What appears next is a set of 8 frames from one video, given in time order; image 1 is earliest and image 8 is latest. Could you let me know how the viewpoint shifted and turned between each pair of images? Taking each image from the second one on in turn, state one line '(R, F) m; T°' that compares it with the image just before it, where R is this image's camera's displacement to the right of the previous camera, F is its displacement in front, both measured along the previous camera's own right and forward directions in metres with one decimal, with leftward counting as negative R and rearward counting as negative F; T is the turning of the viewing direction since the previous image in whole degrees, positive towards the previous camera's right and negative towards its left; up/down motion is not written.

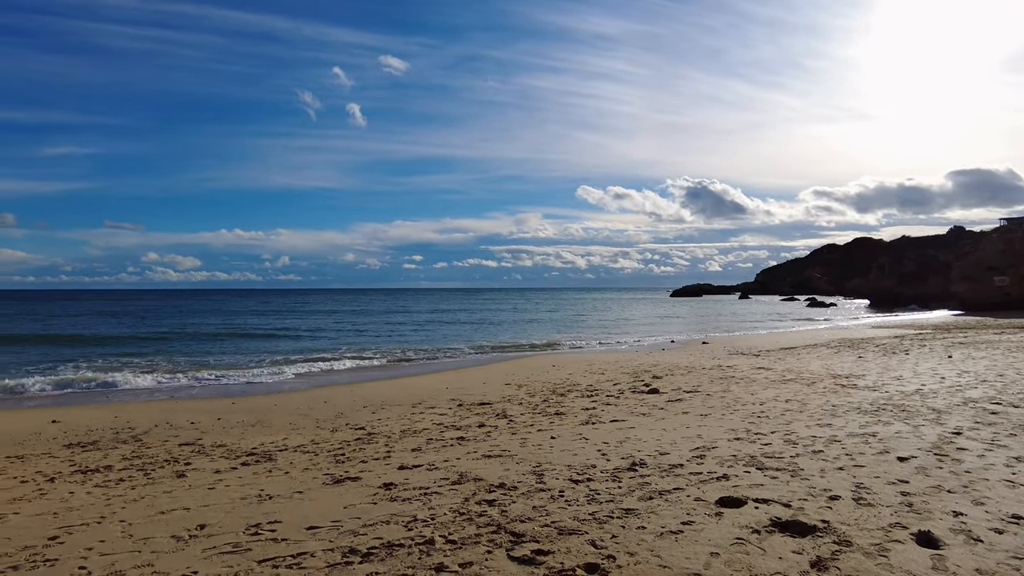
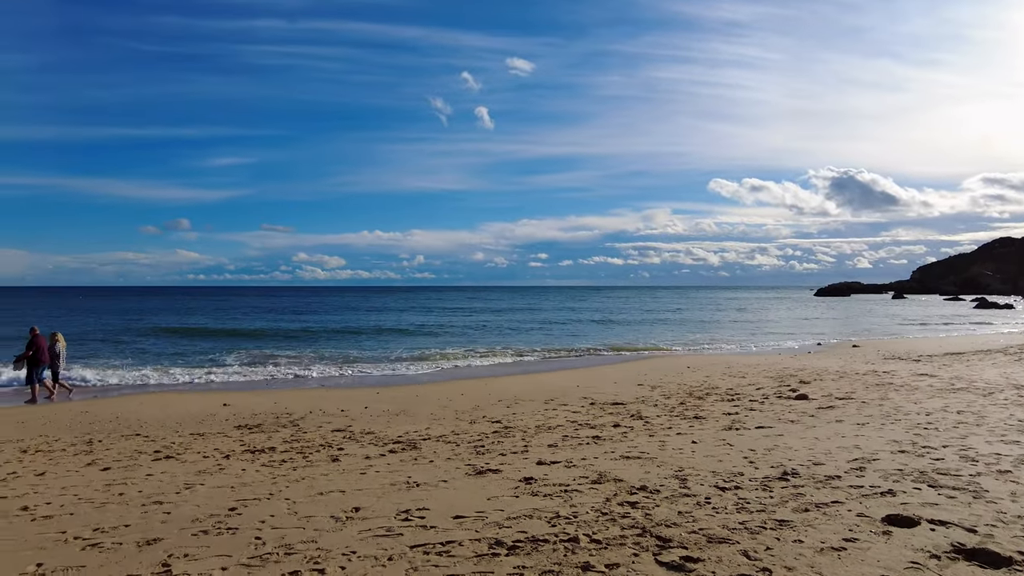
(-0.1, 0.0) m; -11°
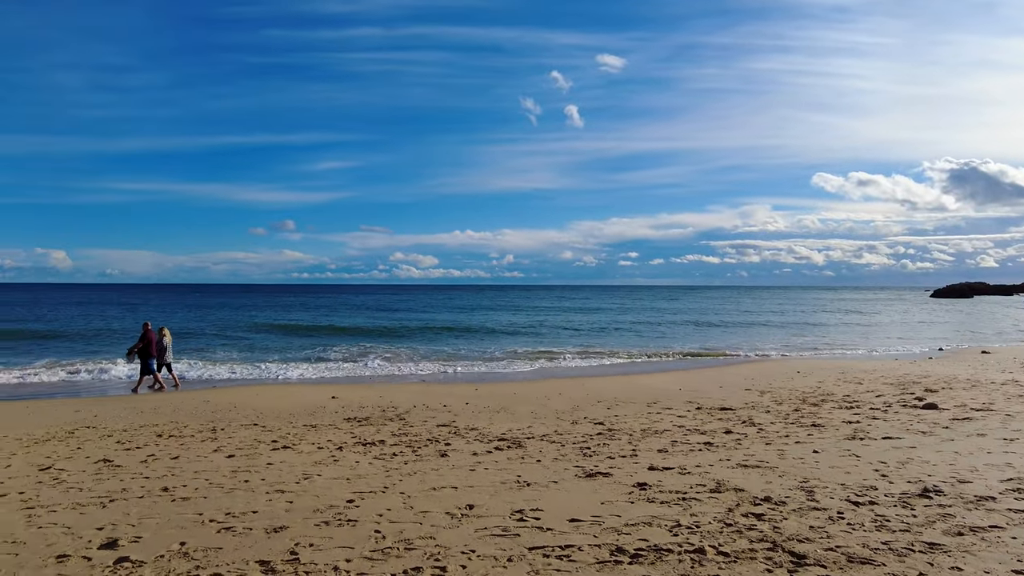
(-0.2, +0.1) m; -8°
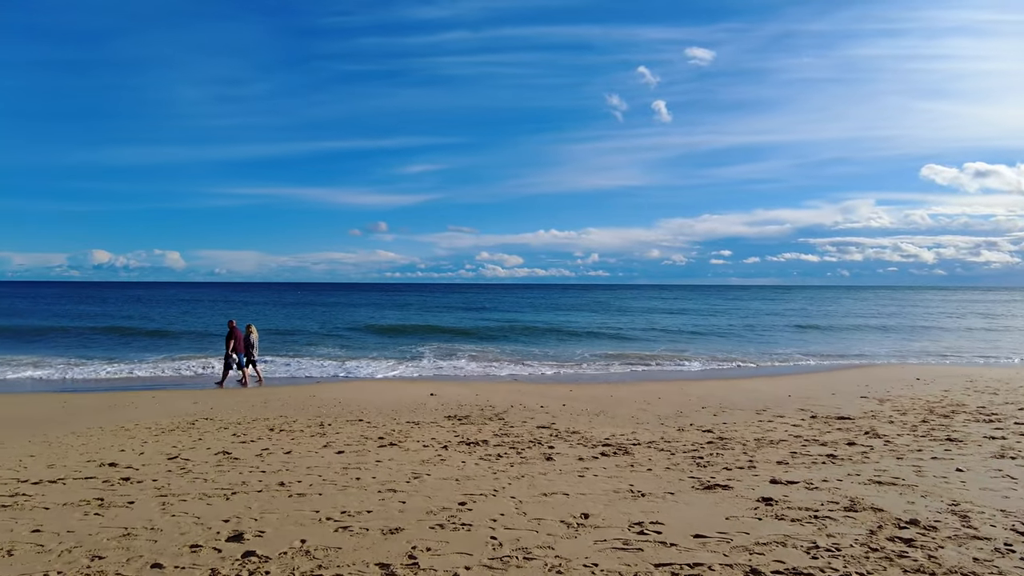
(-0.2, +0.2) m; -7°
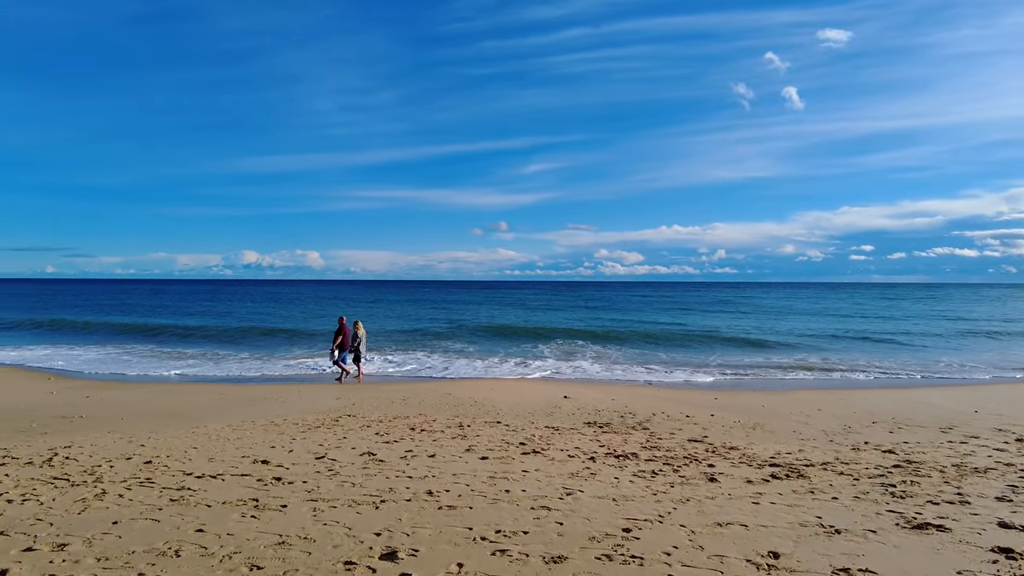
(-0.3, +0.5) m; -10°
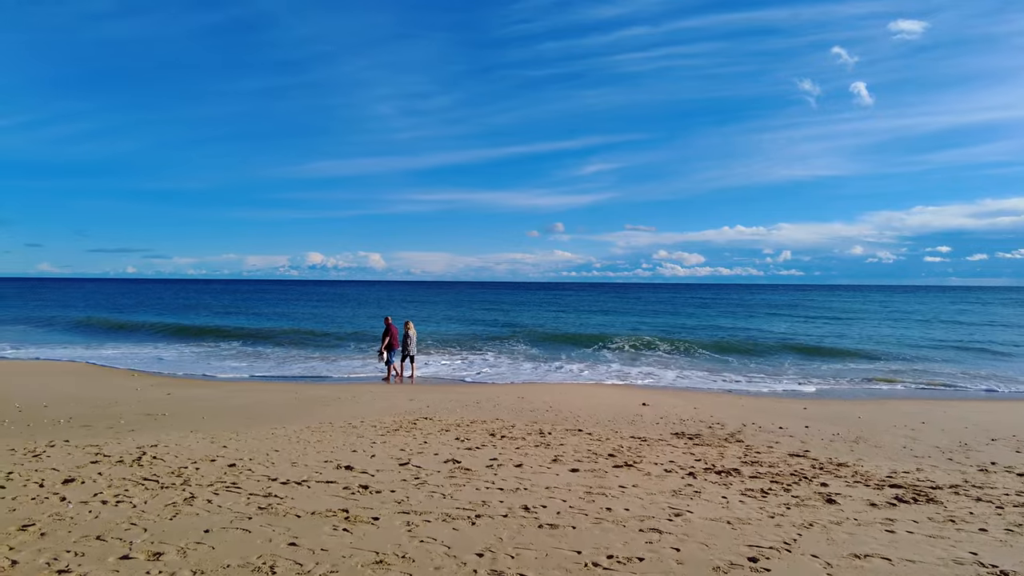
(-0.3, +0.3) m; -5°
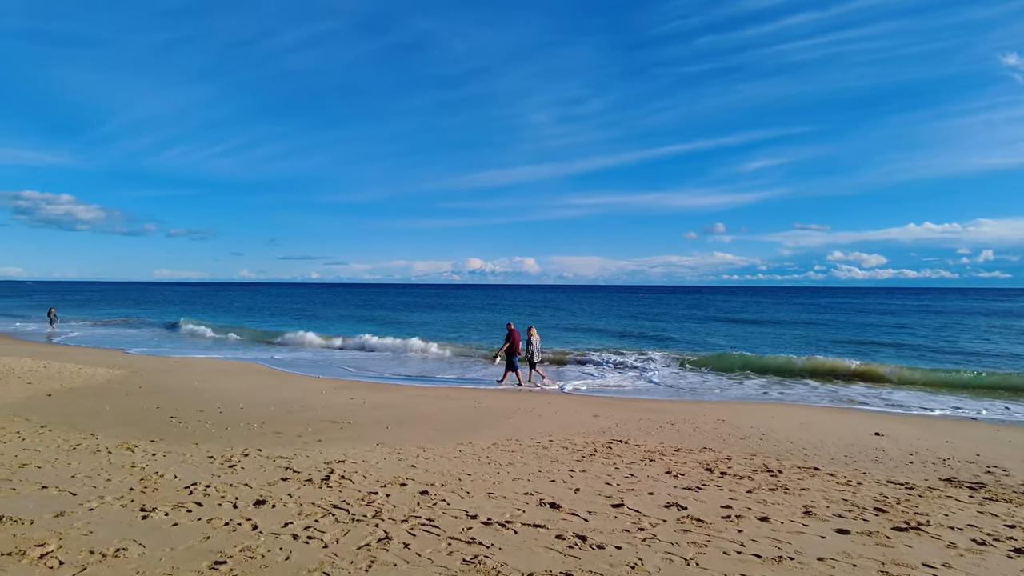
(-0.6, +1.0) m; -13°
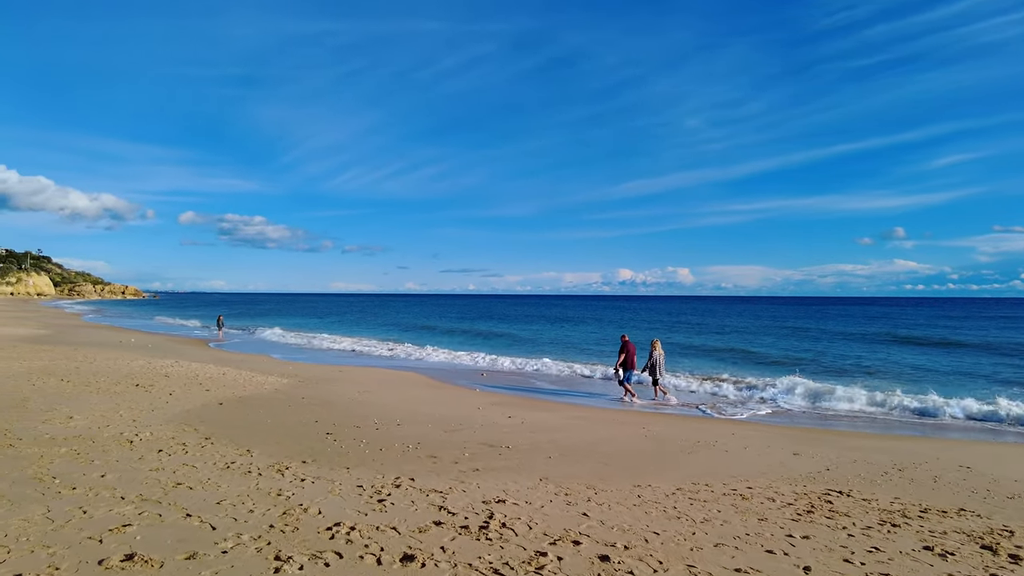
(-0.3, +1.1) m; -13°
